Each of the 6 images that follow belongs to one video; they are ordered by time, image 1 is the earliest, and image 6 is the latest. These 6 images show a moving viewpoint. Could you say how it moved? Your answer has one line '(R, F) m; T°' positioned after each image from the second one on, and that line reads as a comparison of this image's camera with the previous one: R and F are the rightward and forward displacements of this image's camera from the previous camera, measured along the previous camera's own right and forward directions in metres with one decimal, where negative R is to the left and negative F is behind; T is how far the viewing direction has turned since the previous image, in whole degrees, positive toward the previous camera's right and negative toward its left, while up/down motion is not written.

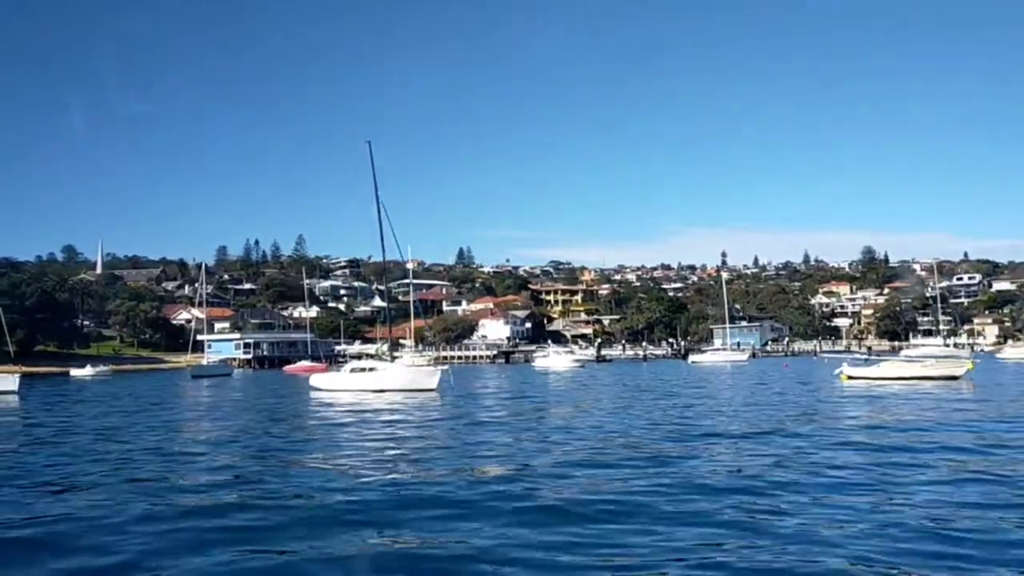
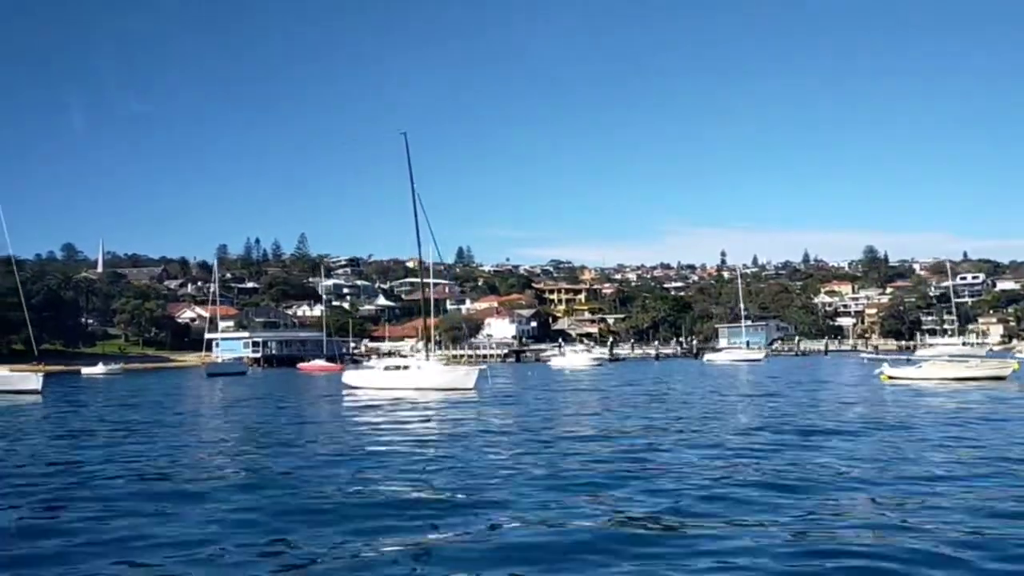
(-0.8, +0.5) m; 0°
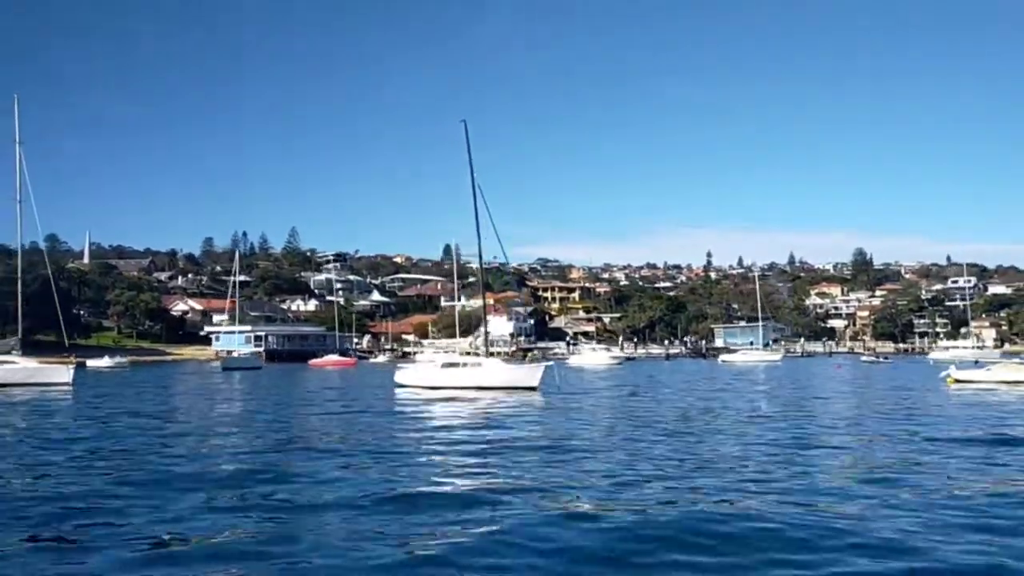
(-1.6, +1.0) m; +1°
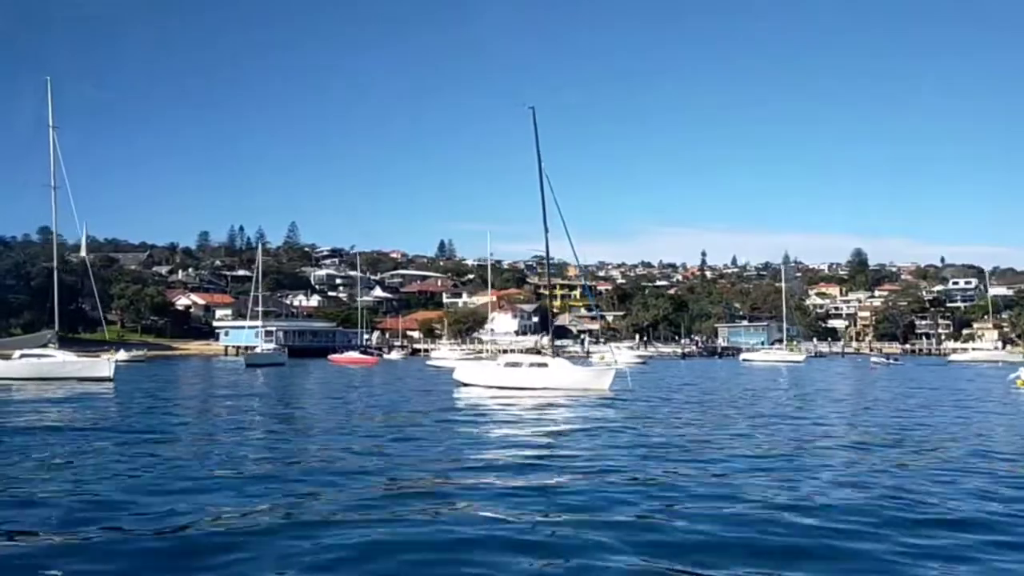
(-1.4, +0.8) m; 0°
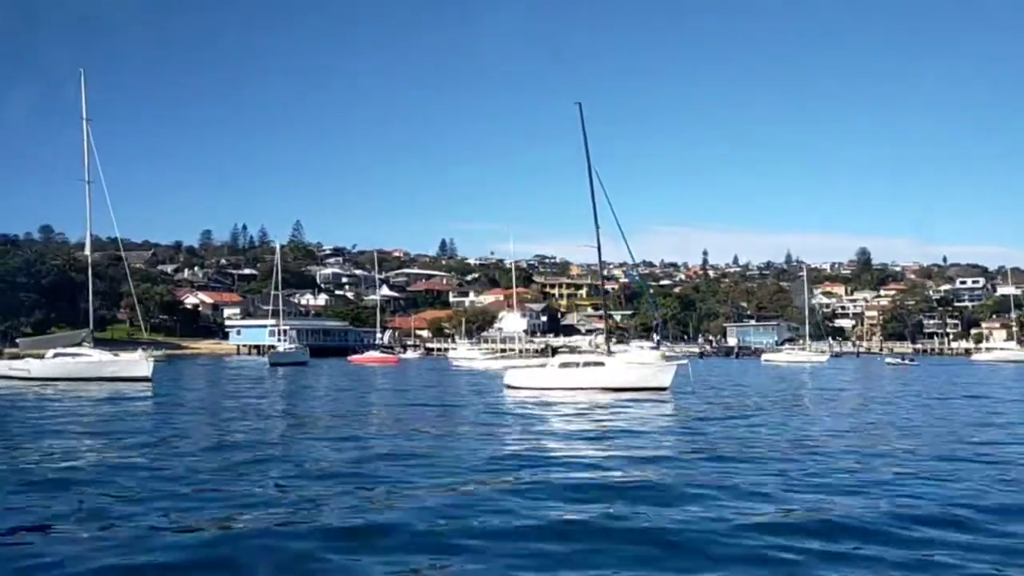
(-1.0, +0.6) m; 0°
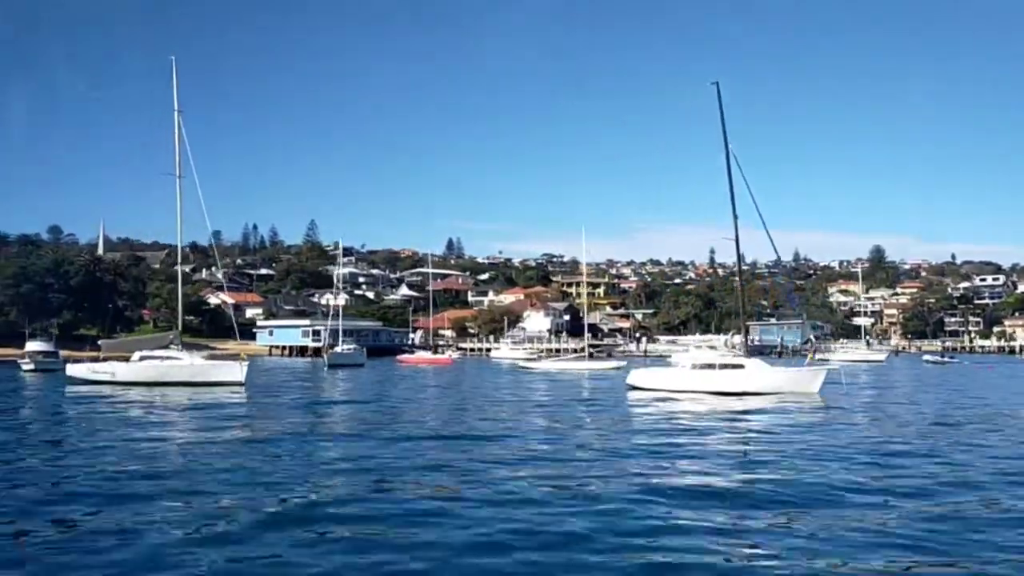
(-2.2, +1.2) m; 0°
